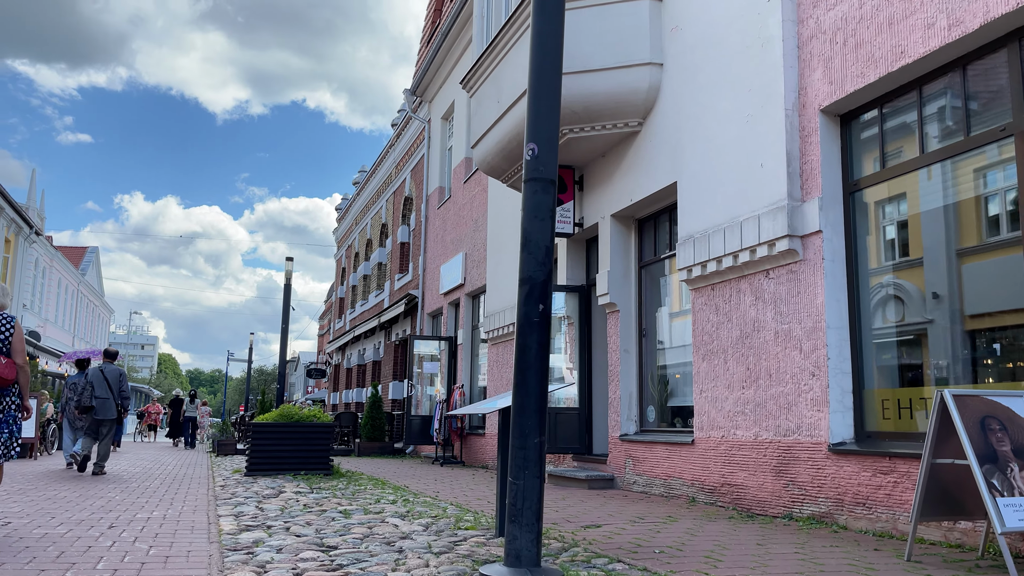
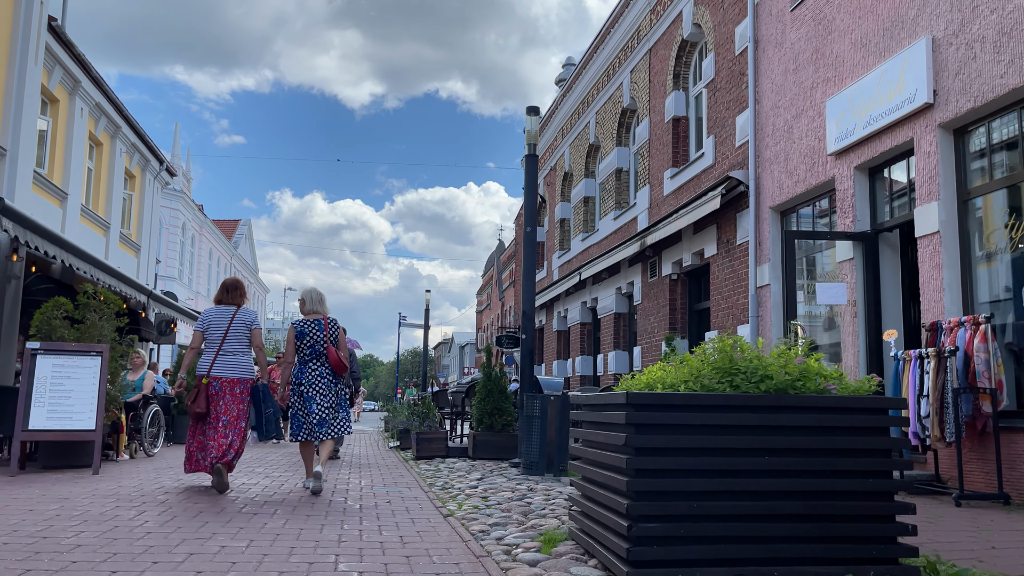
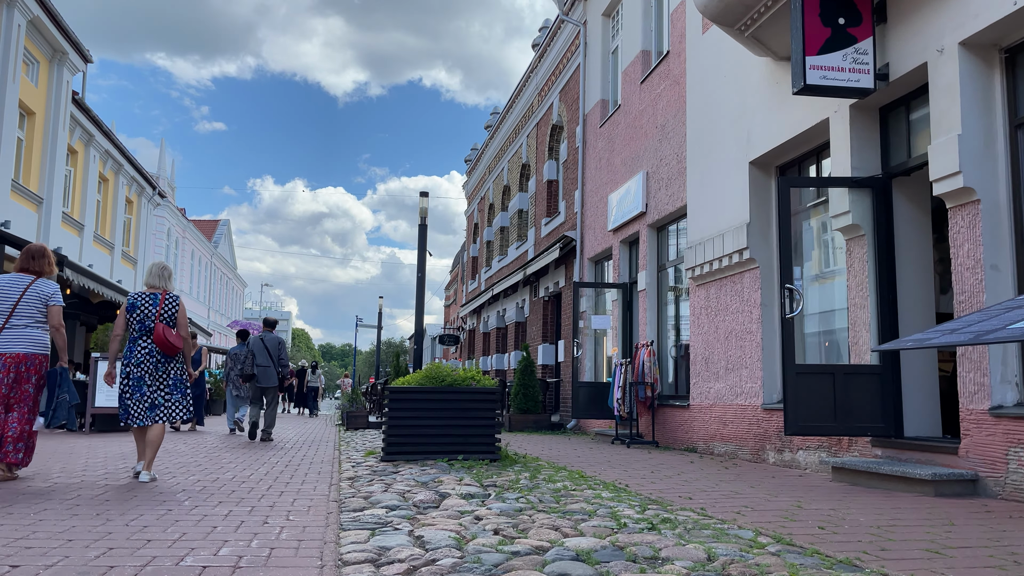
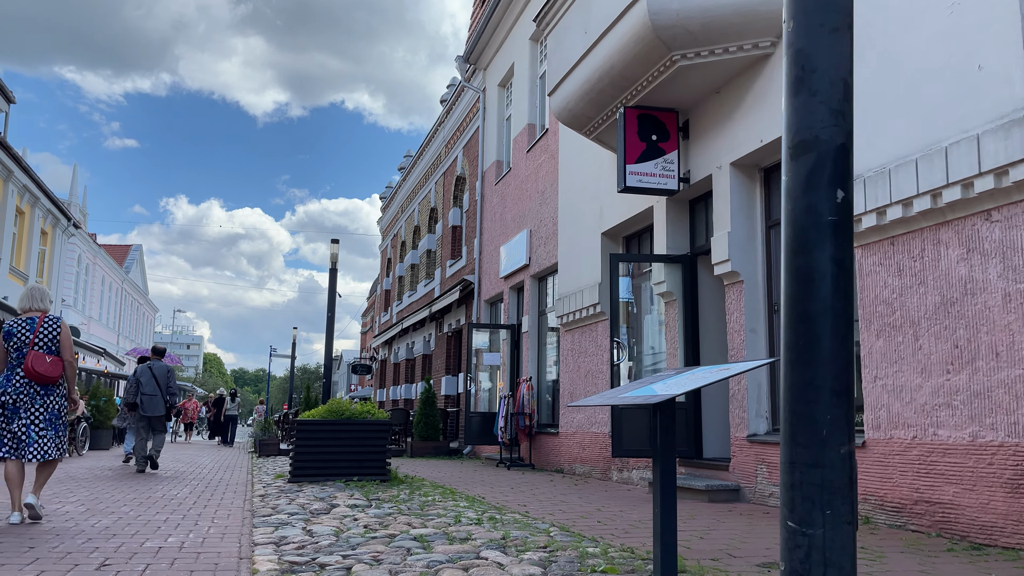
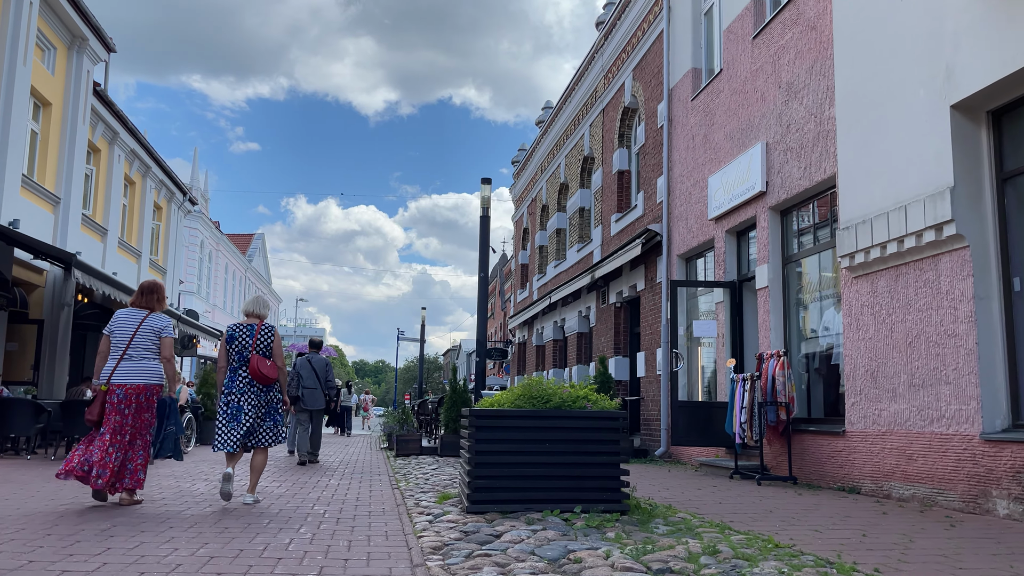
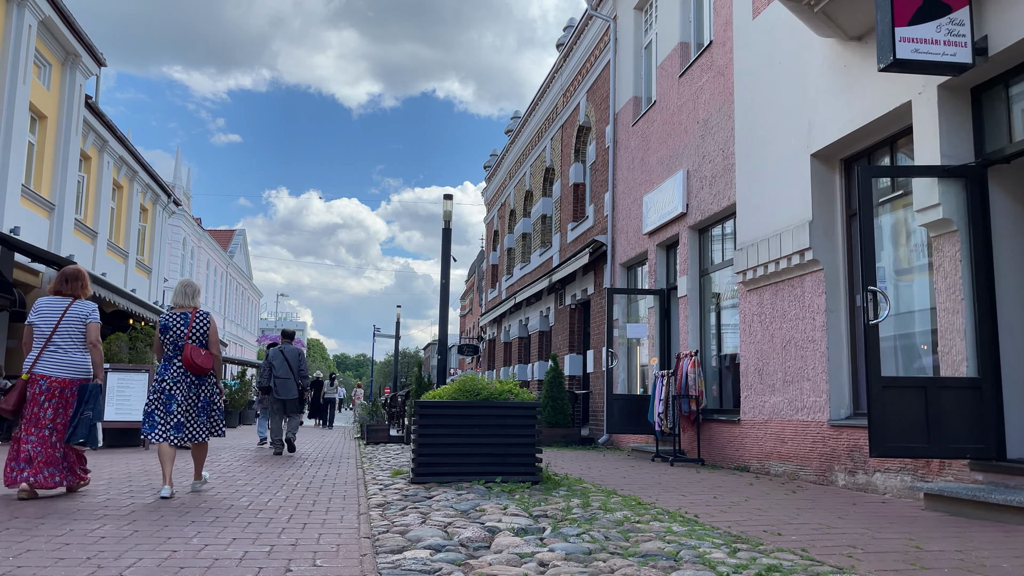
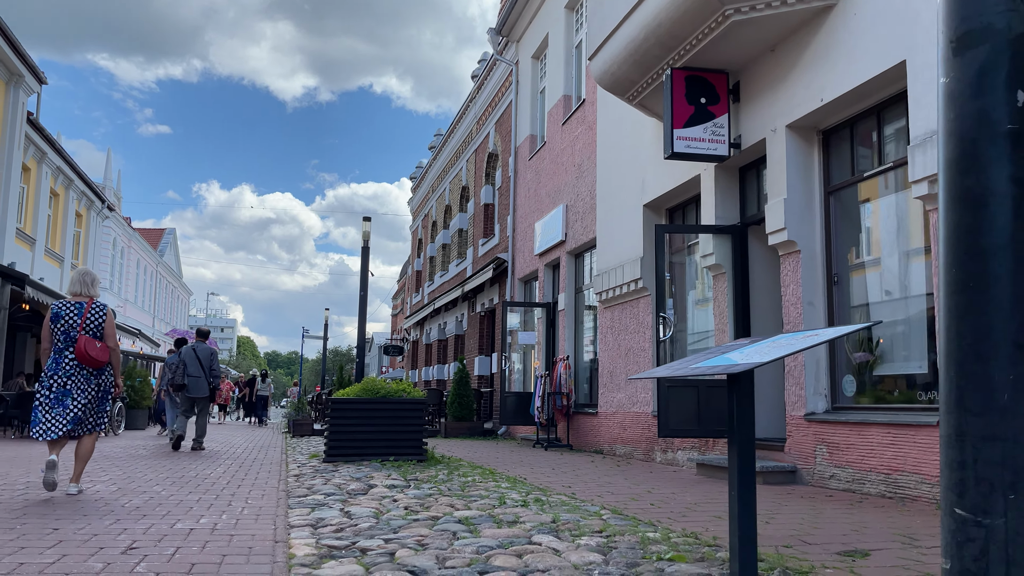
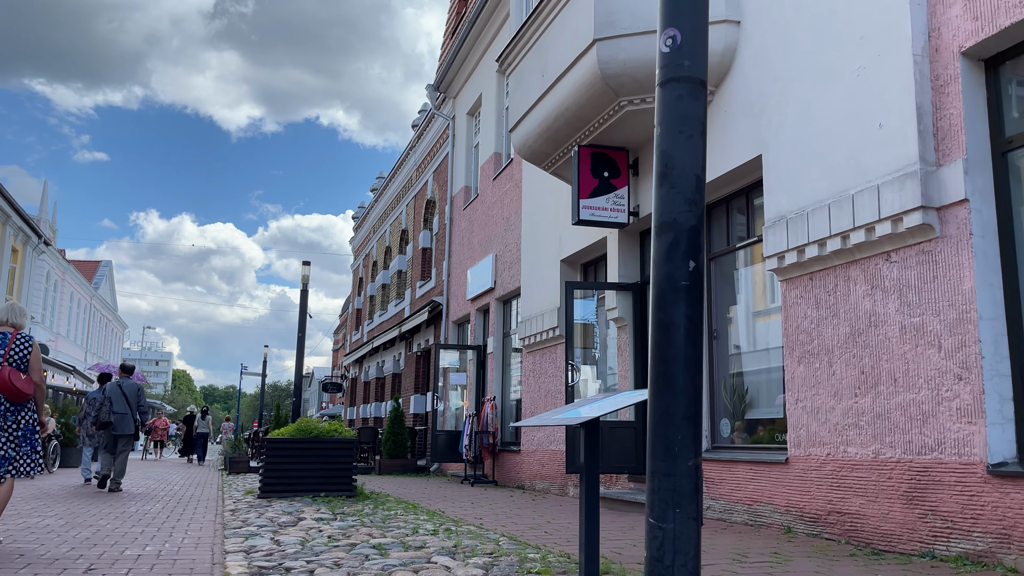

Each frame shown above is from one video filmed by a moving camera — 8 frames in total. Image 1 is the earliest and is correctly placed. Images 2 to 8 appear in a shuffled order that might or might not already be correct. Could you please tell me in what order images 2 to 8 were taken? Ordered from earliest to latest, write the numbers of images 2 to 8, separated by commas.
8, 4, 7, 3, 6, 5, 2
